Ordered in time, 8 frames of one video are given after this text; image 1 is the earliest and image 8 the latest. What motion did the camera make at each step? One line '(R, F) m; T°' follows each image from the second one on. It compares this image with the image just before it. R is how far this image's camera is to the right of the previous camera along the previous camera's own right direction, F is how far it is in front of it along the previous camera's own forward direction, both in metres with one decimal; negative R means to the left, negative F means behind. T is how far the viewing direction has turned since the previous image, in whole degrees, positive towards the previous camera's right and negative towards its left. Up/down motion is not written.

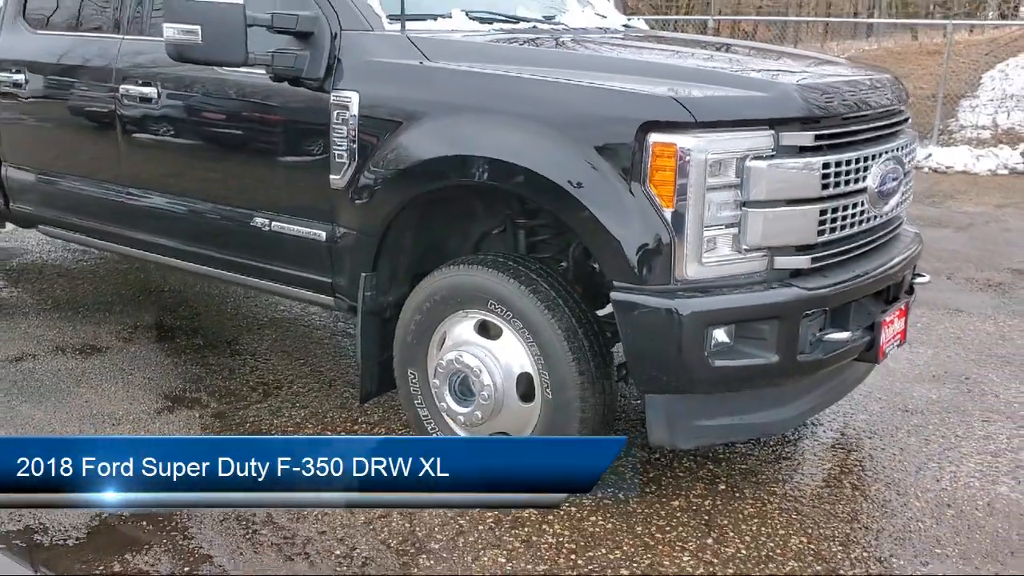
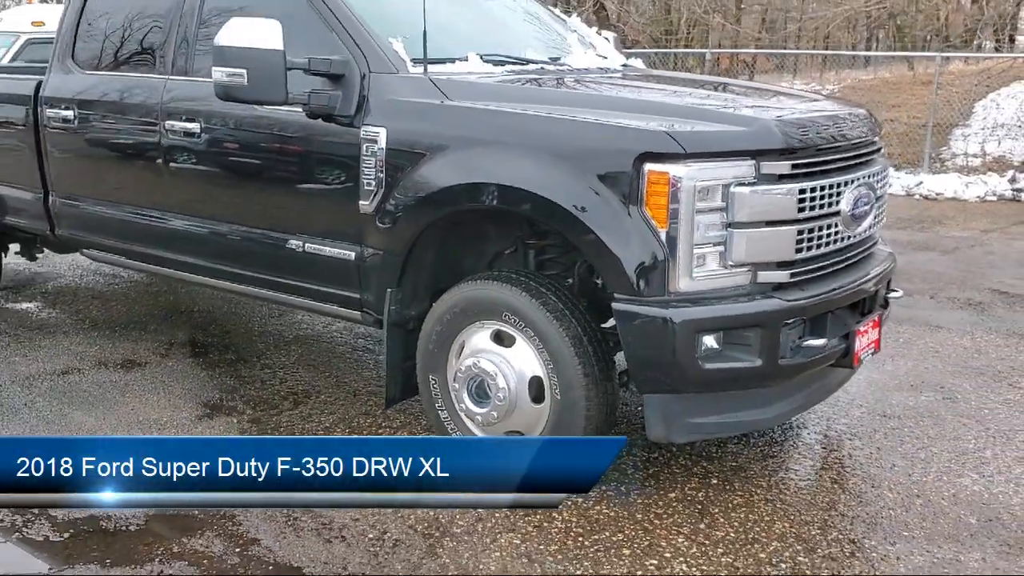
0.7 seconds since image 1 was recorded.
(0.0, -0.4) m; 0°
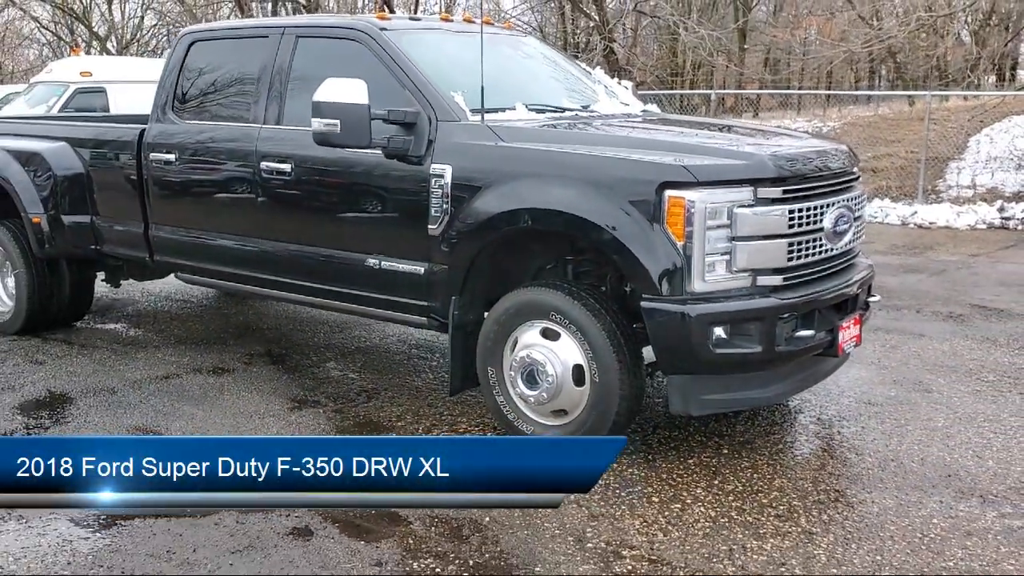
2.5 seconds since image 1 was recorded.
(-0.2, -0.8) m; 0°
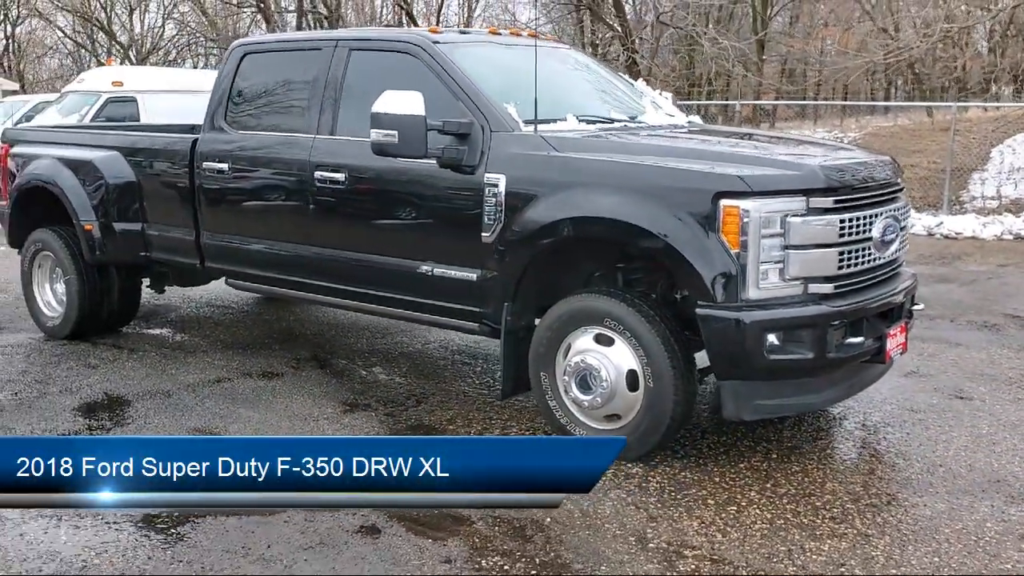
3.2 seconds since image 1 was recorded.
(-0.2, -0.1) m; -1°
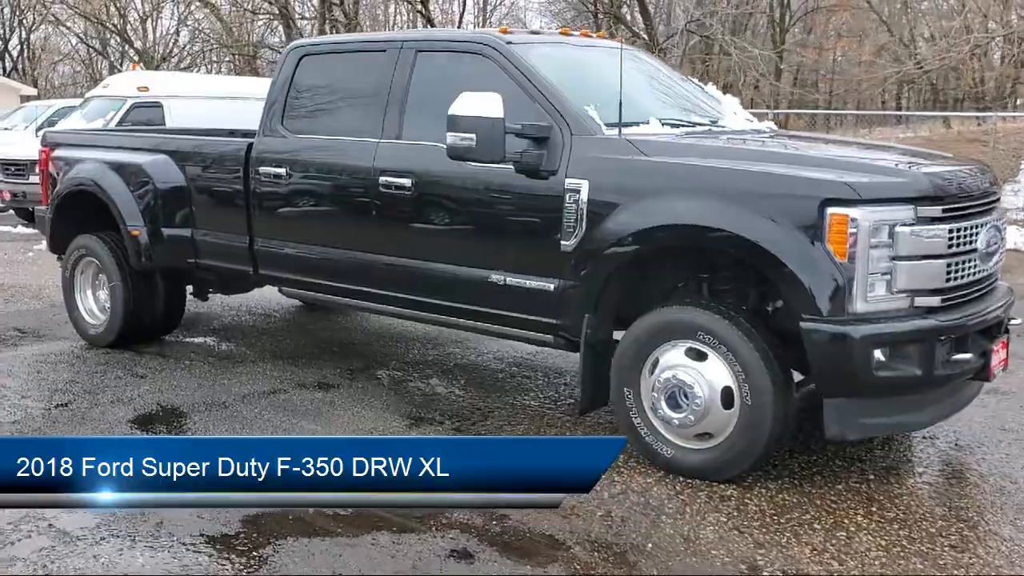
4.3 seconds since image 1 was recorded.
(-0.3, +0.2) m; 0°
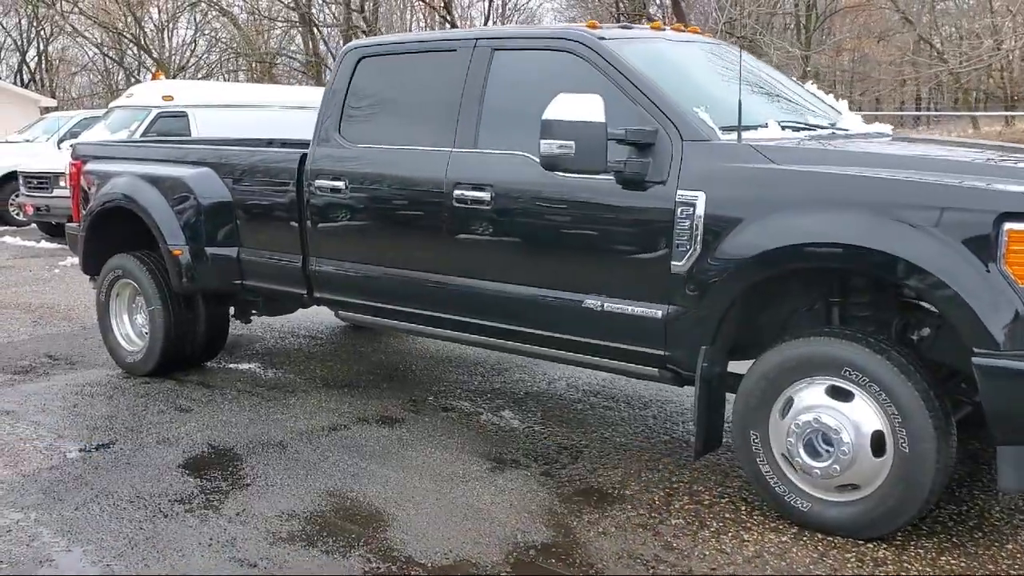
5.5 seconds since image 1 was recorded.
(-0.4, +0.5) m; -1°
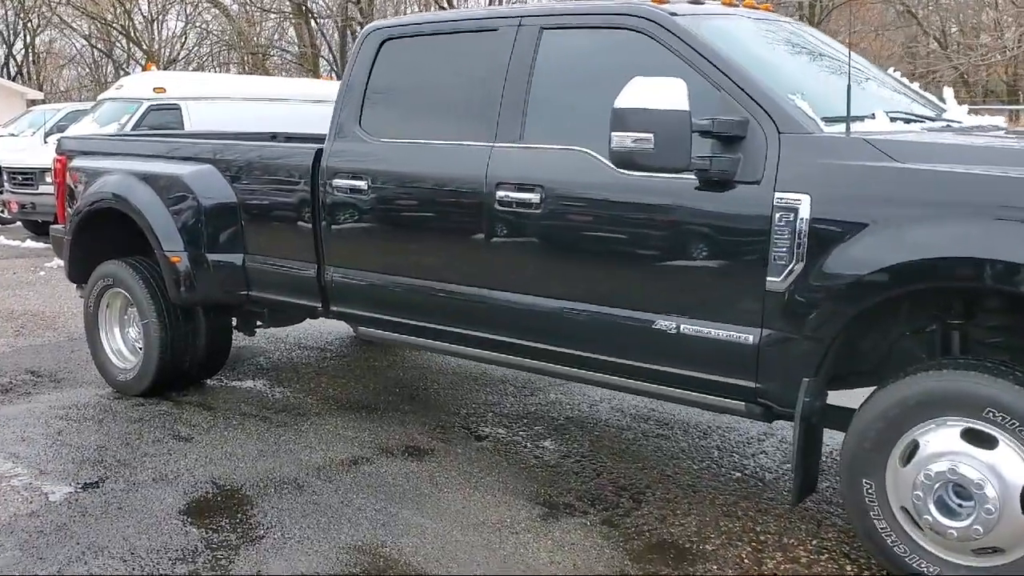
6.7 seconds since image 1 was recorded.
(-0.2, +0.6) m; +1°
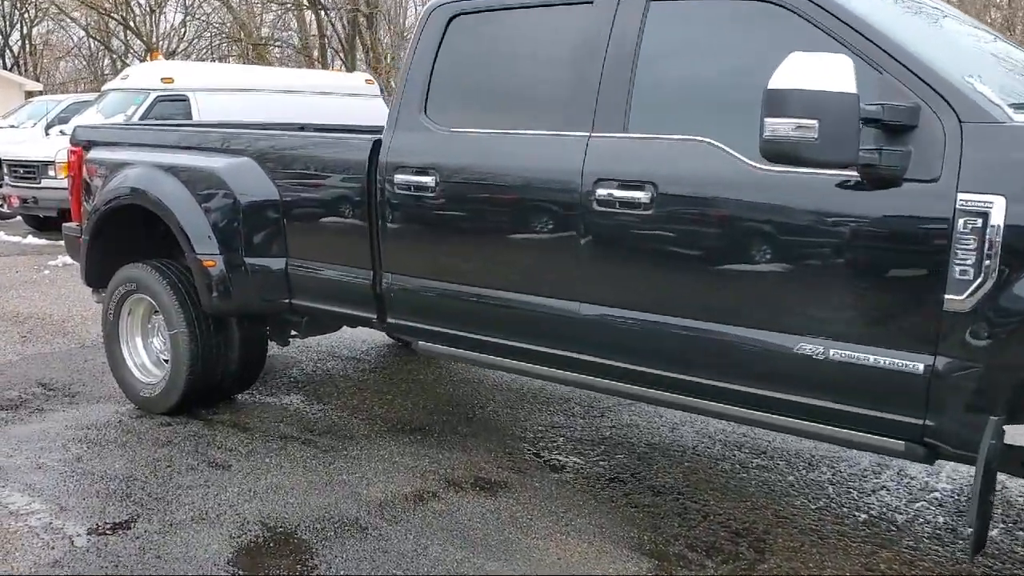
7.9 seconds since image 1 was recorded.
(-0.4, +0.5) m; 0°
